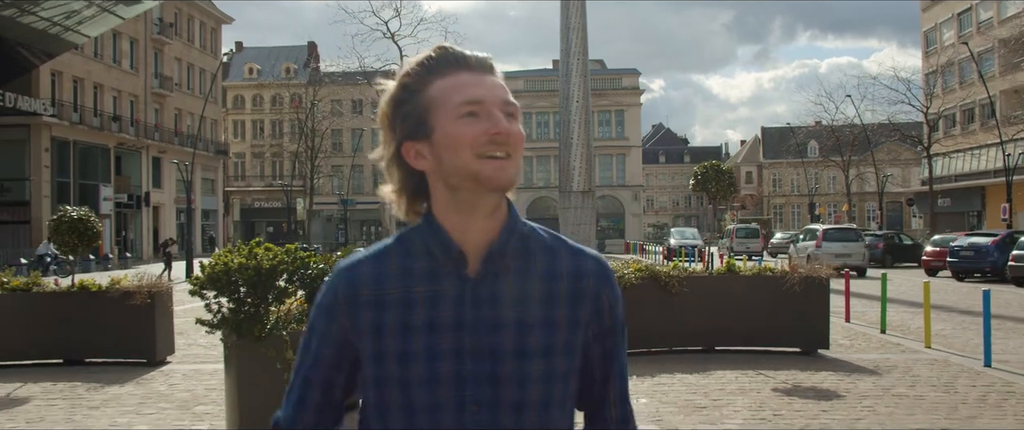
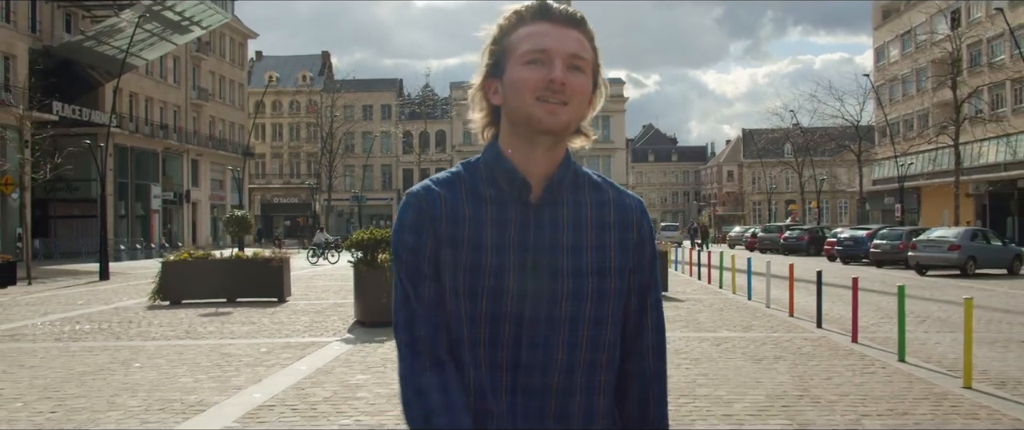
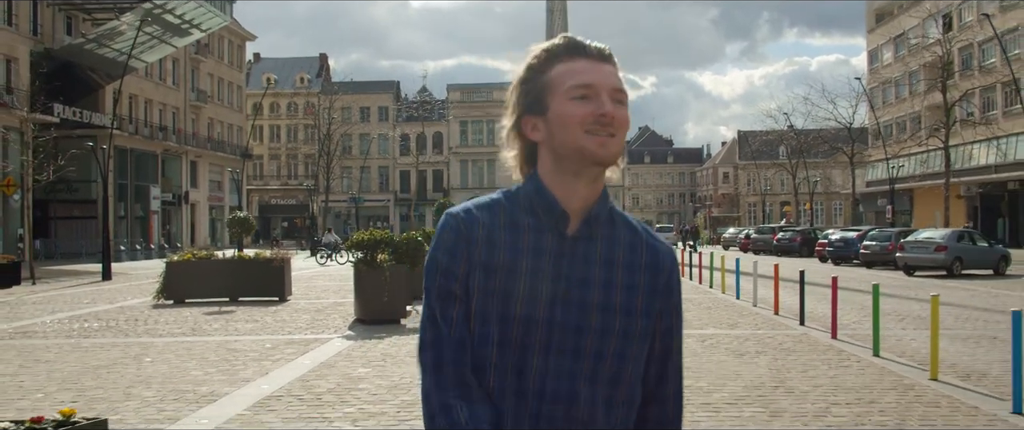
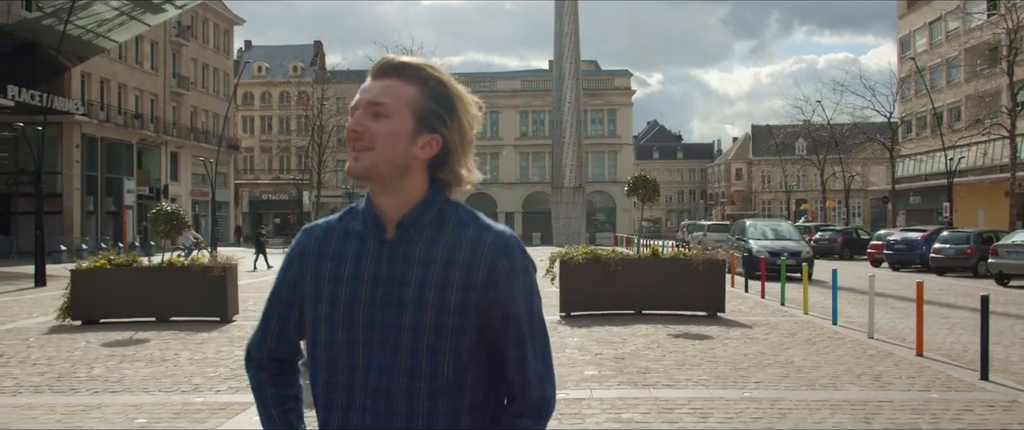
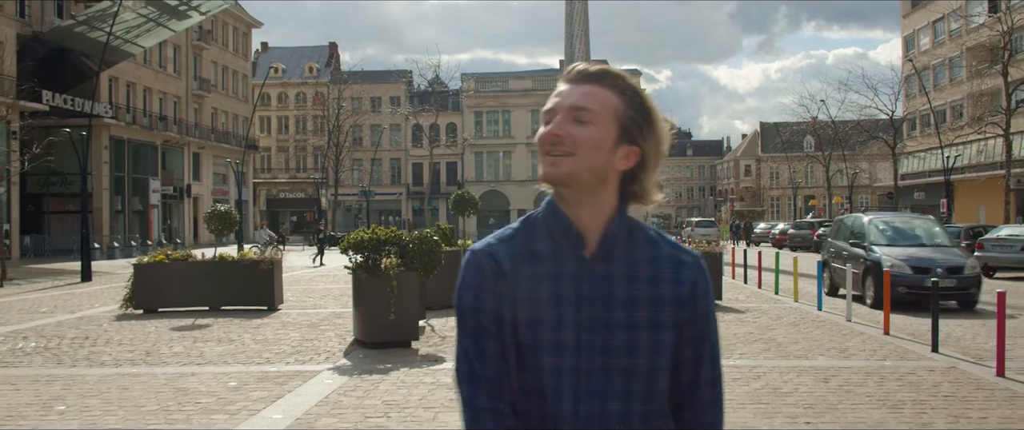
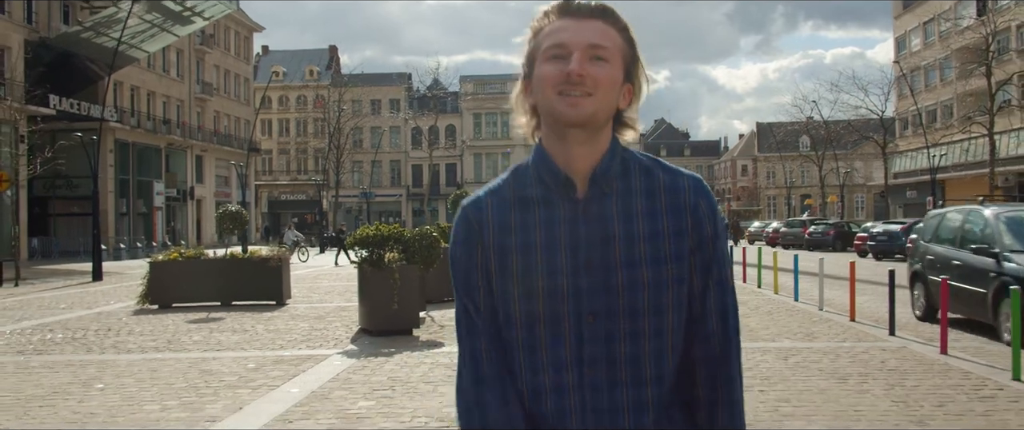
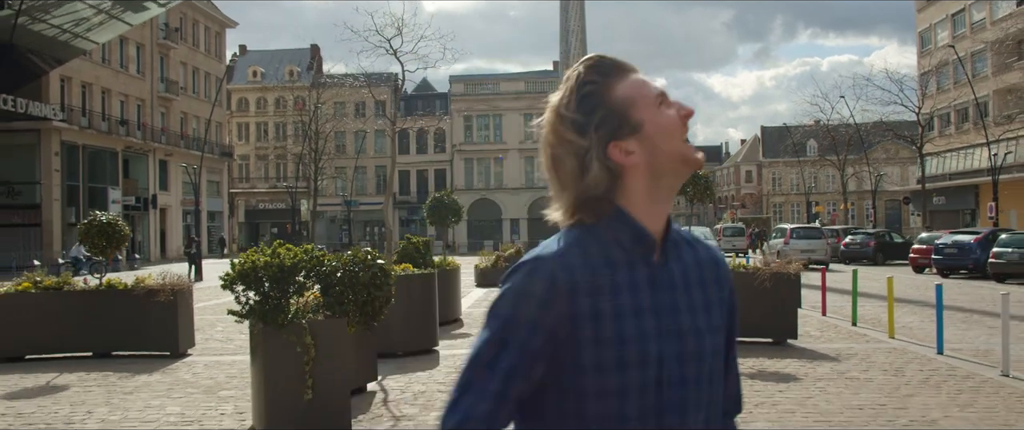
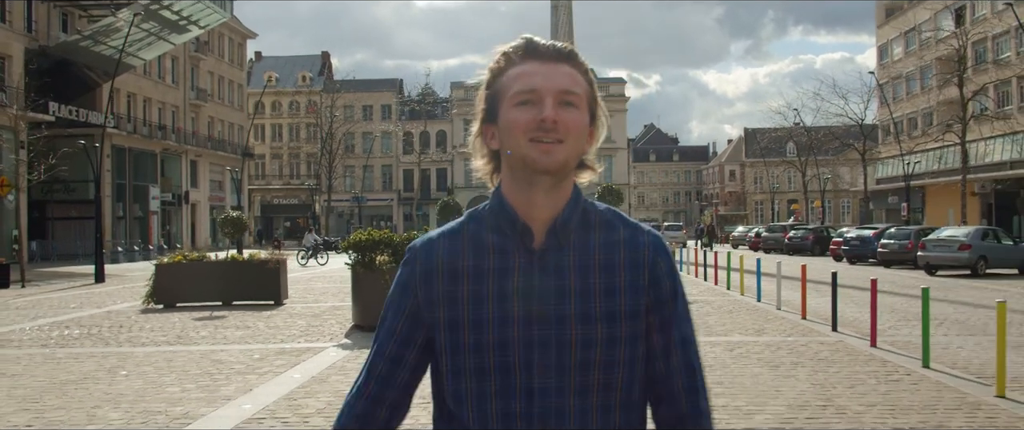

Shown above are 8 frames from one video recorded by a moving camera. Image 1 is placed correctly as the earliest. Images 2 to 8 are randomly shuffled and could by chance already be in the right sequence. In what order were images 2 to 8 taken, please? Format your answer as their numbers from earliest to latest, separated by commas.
7, 4, 5, 6, 8, 2, 3
